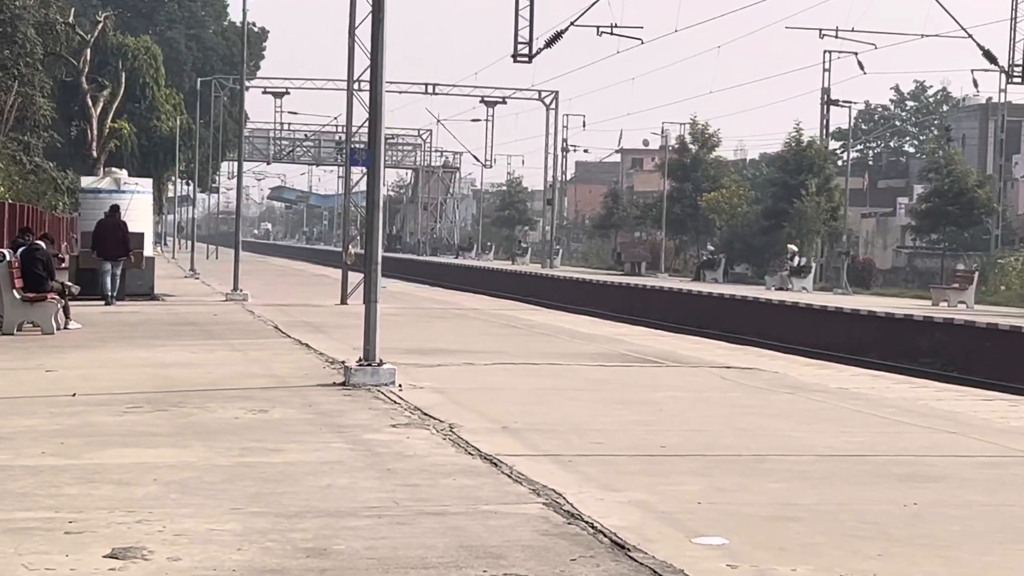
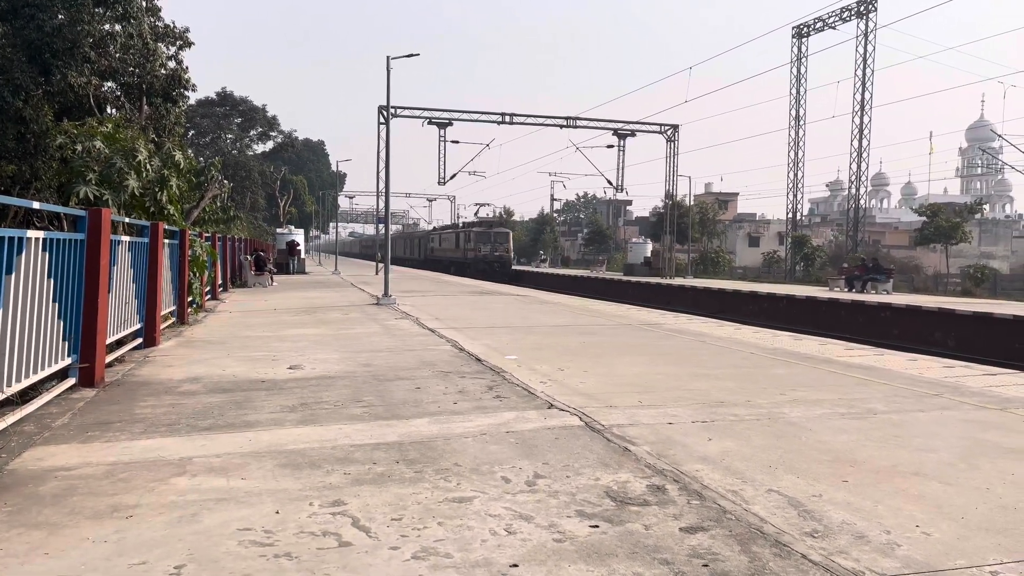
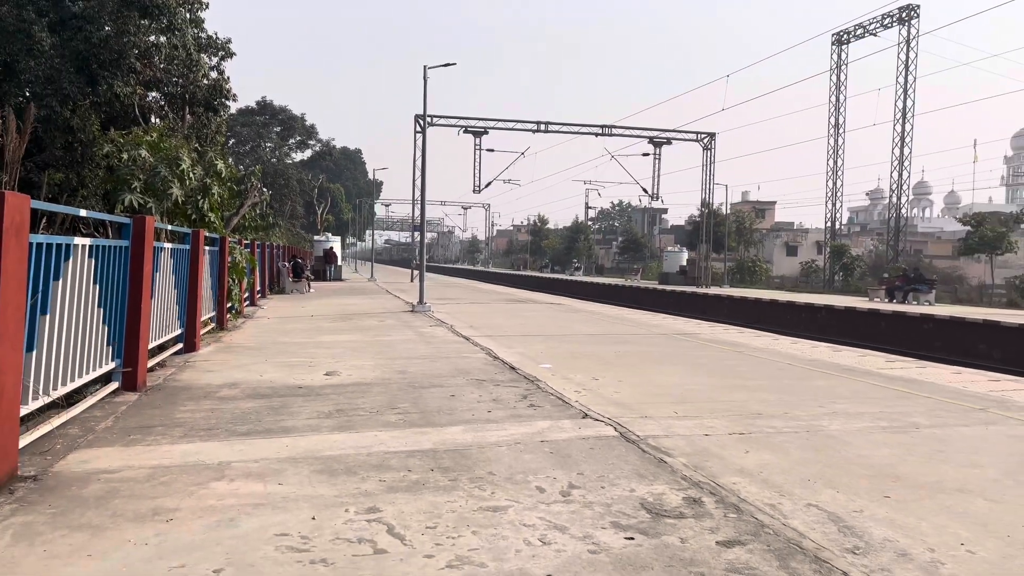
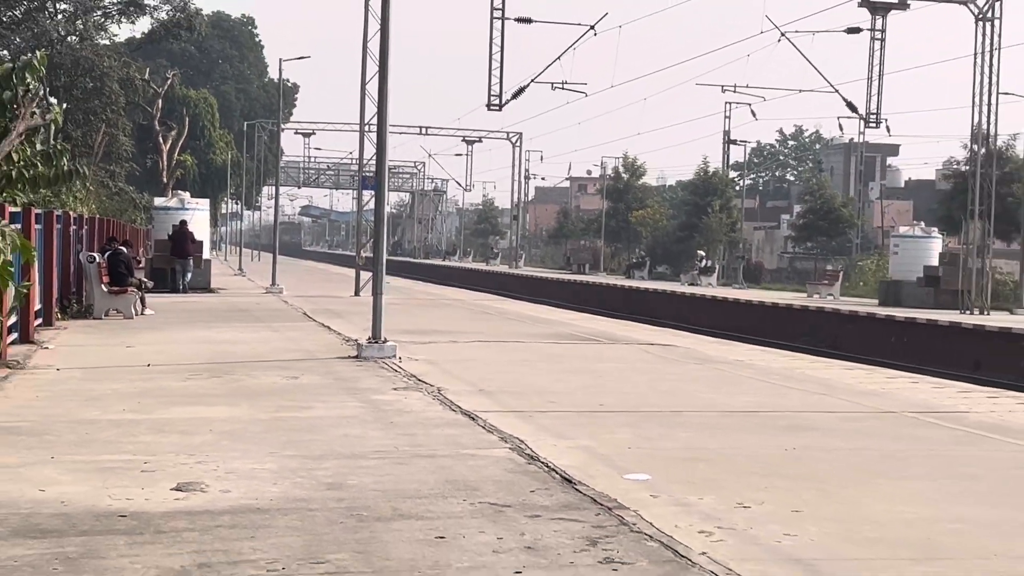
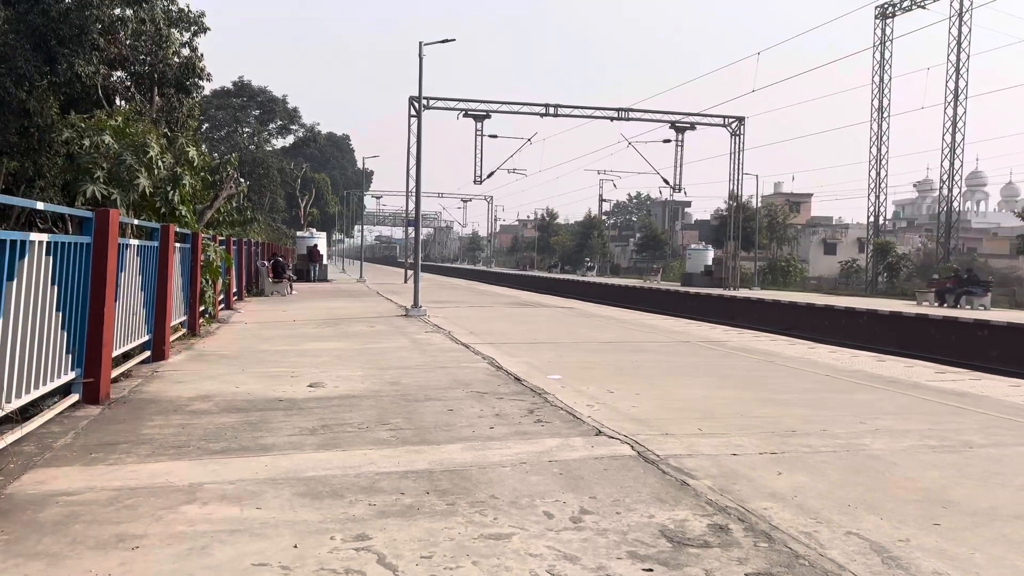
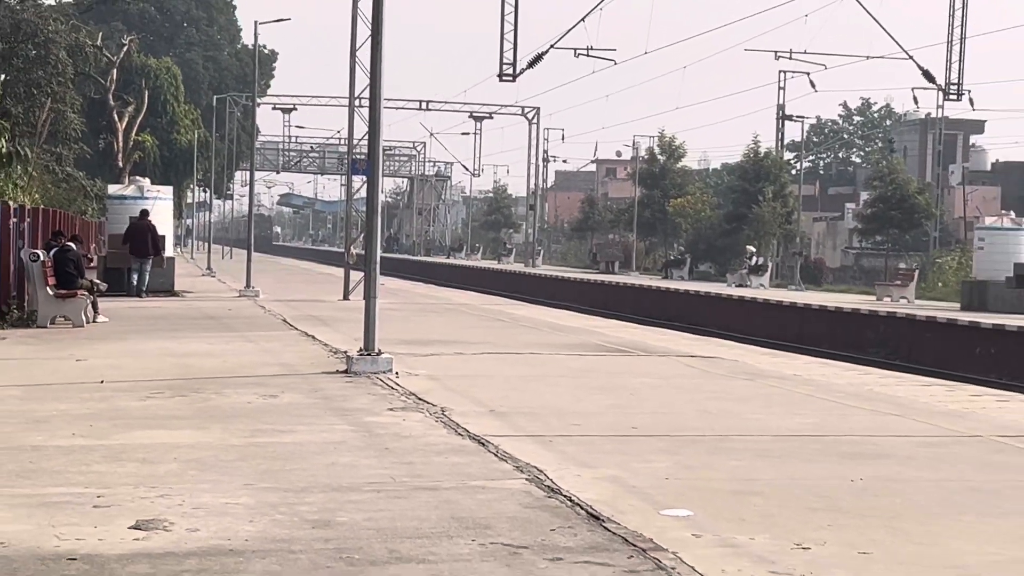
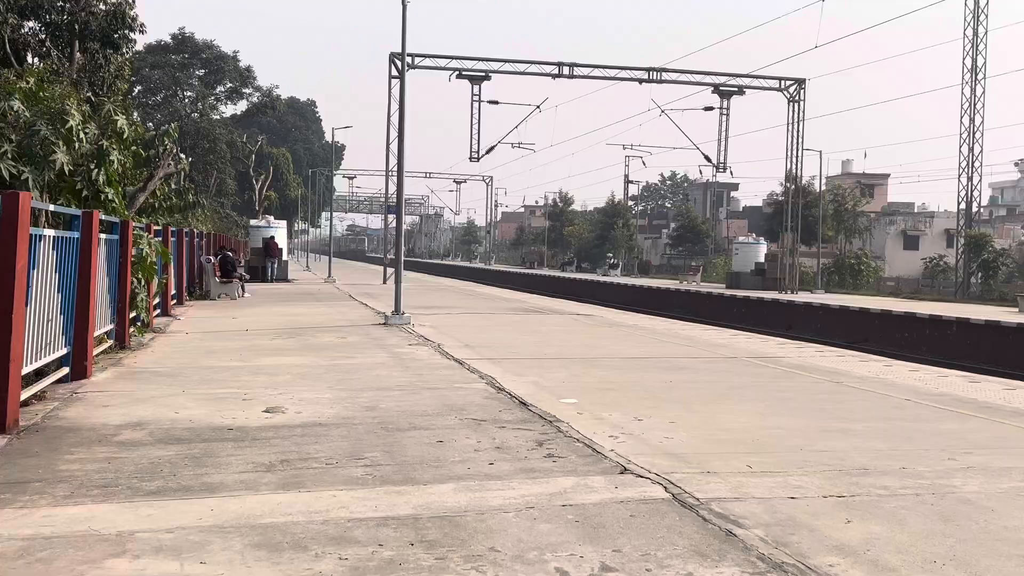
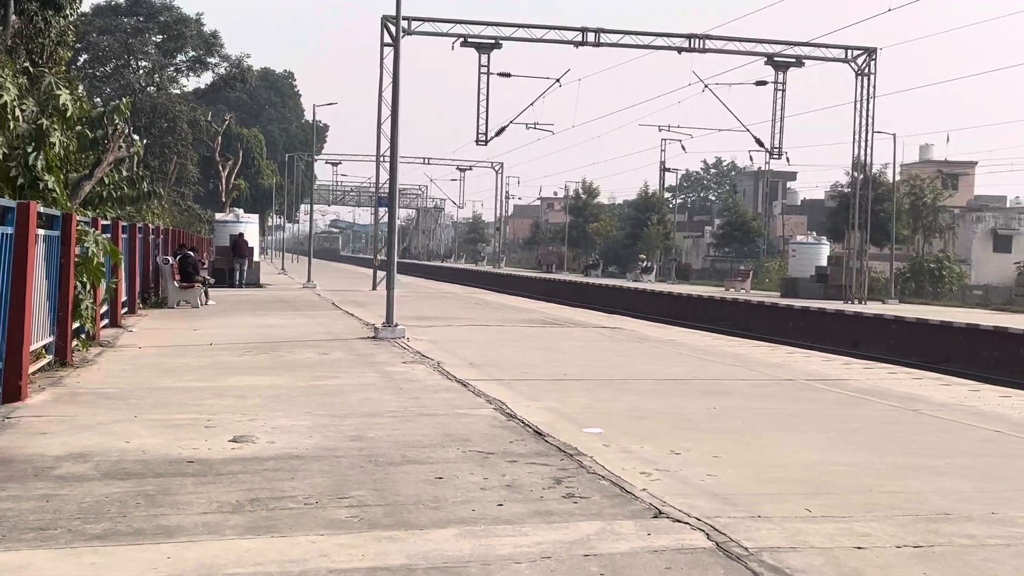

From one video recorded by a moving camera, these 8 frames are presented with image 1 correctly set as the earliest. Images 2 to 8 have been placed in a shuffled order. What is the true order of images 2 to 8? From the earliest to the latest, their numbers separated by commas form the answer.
6, 4, 8, 7, 5, 3, 2
